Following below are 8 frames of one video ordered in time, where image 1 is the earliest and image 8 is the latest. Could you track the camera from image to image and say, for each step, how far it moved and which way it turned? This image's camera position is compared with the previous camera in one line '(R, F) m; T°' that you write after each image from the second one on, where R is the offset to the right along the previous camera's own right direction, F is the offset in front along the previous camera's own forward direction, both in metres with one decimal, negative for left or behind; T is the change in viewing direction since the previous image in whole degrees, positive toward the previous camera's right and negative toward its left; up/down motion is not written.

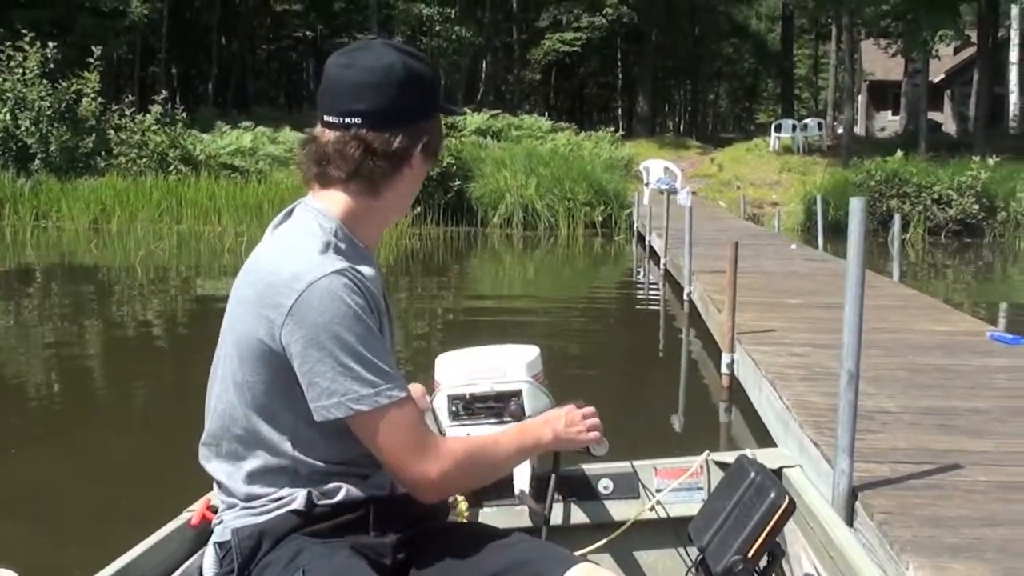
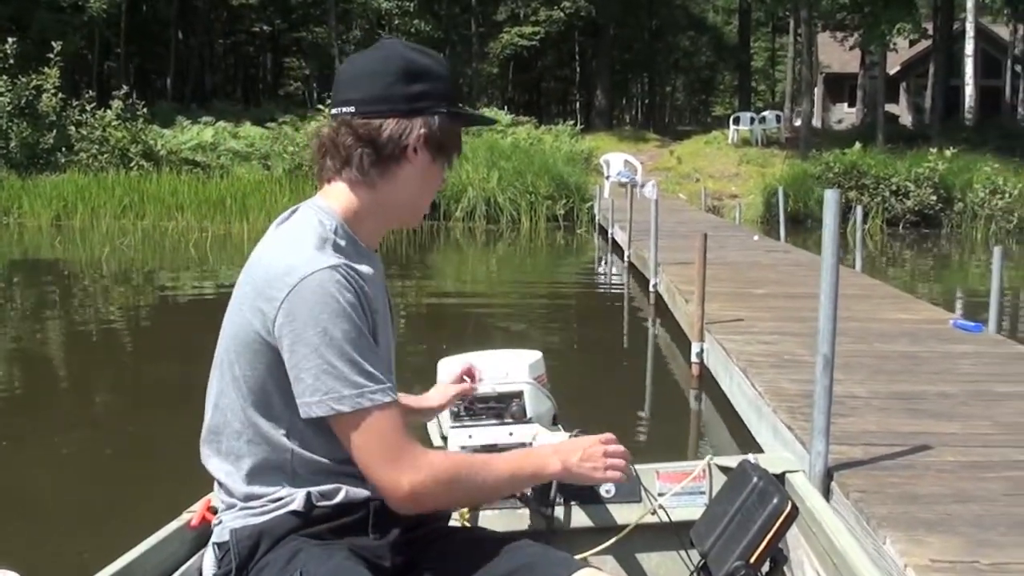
(-0.1, -0.1) m; +2°
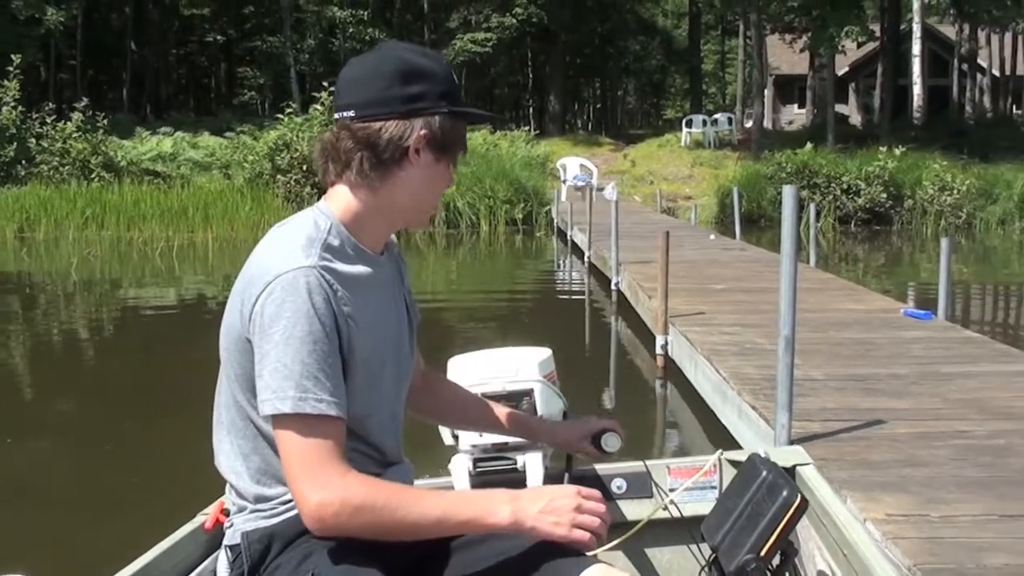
(-0.1, -0.2) m; +2°
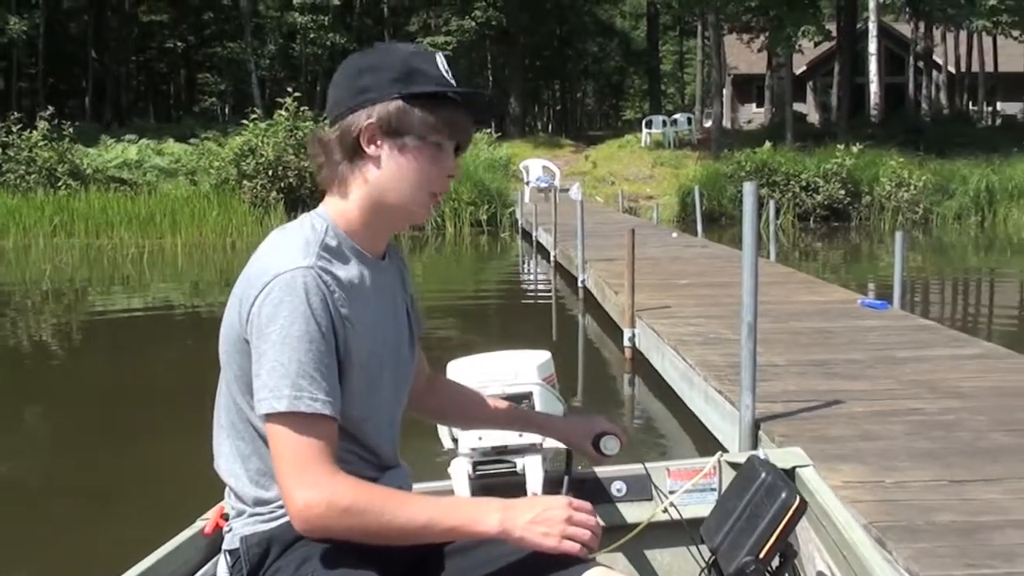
(-0.1, -0.2) m; +2°
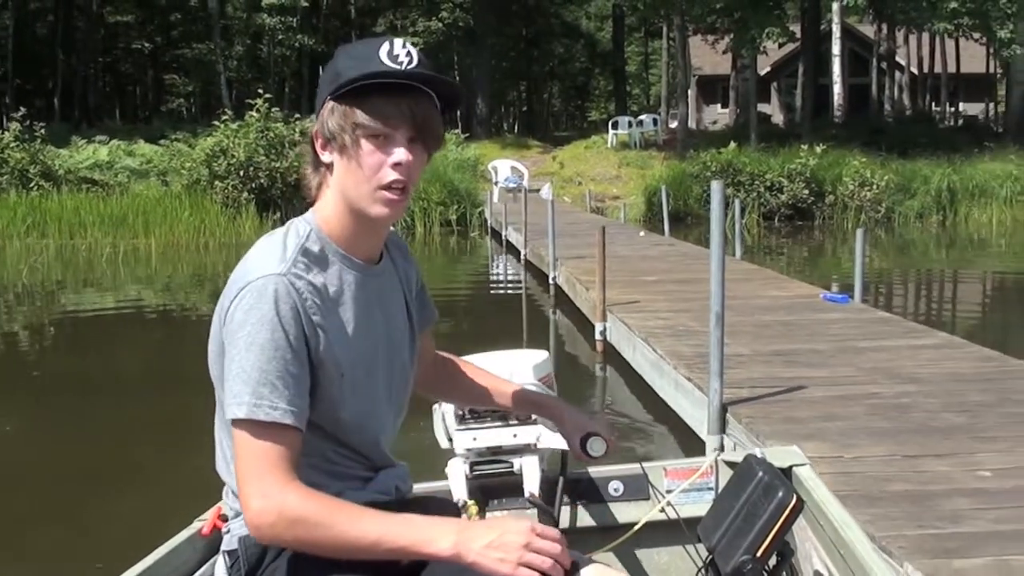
(-0.1, -0.2) m; +2°
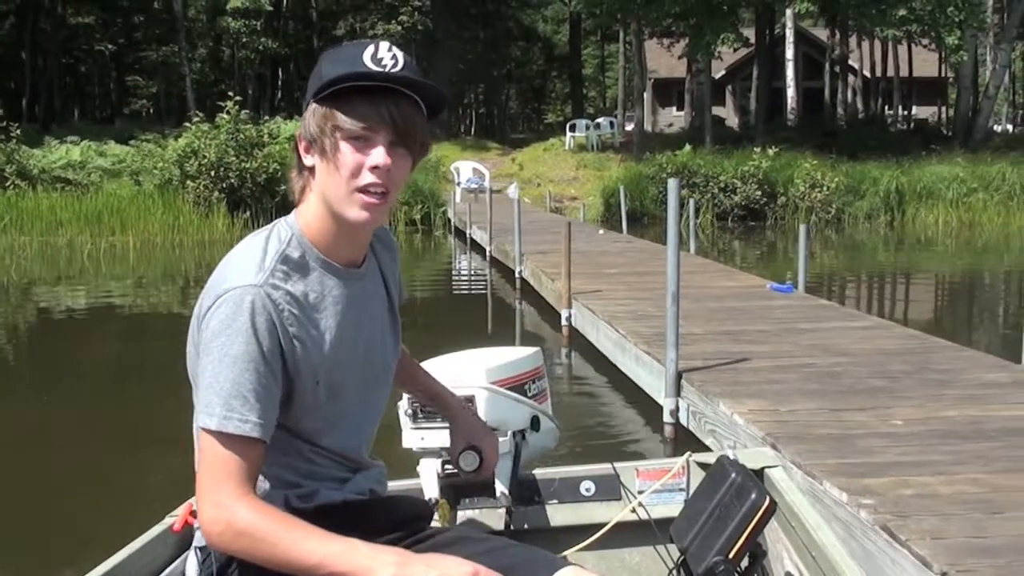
(-0.1, -0.6) m; +2°
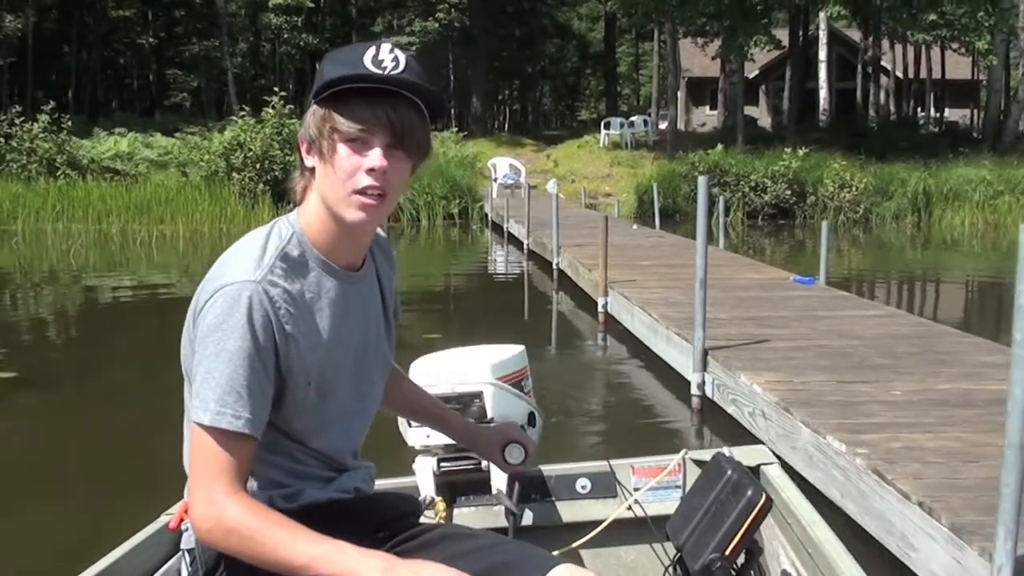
(-0.1, -0.5) m; -2°
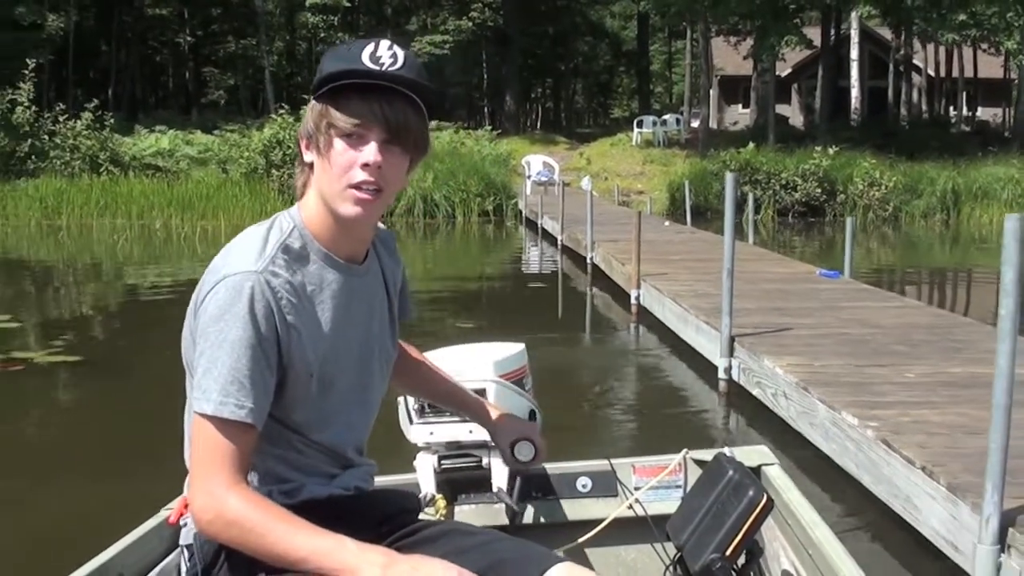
(0.0, -0.4) m; -2°
